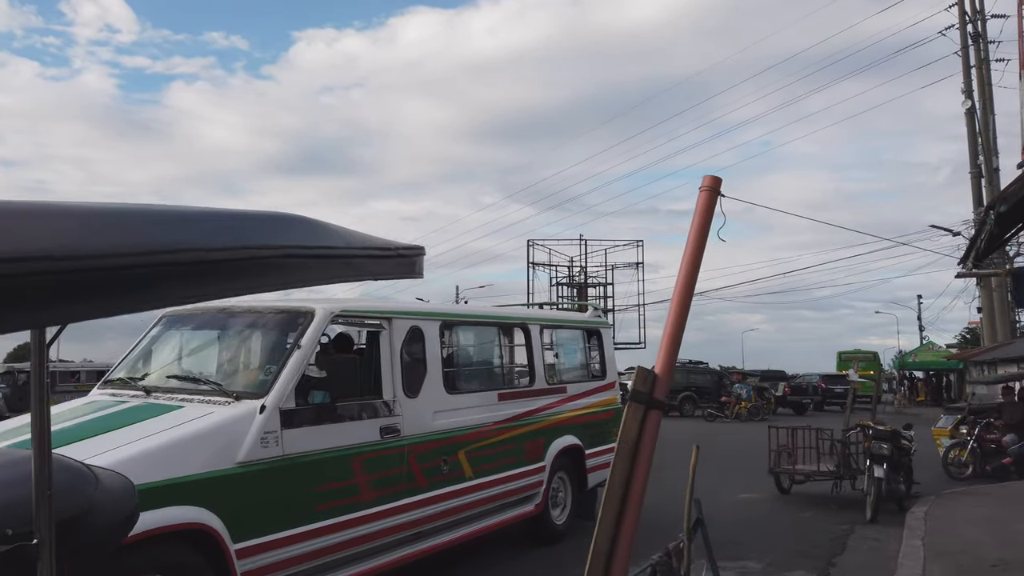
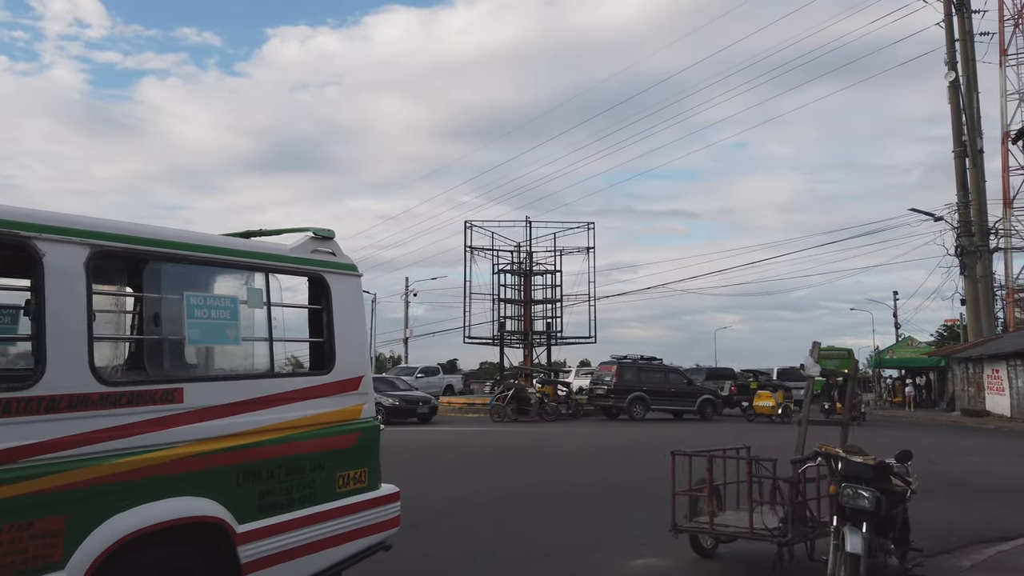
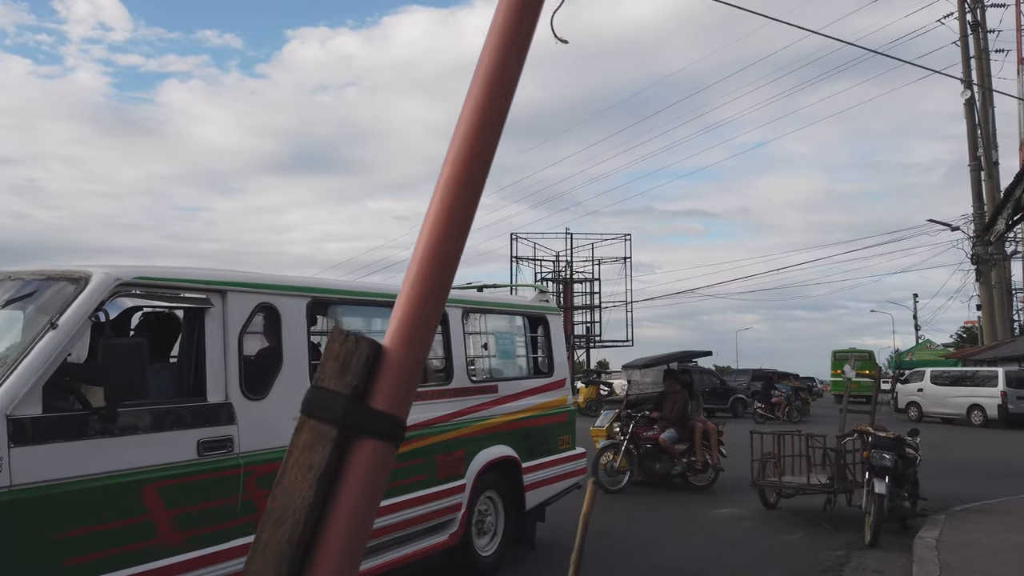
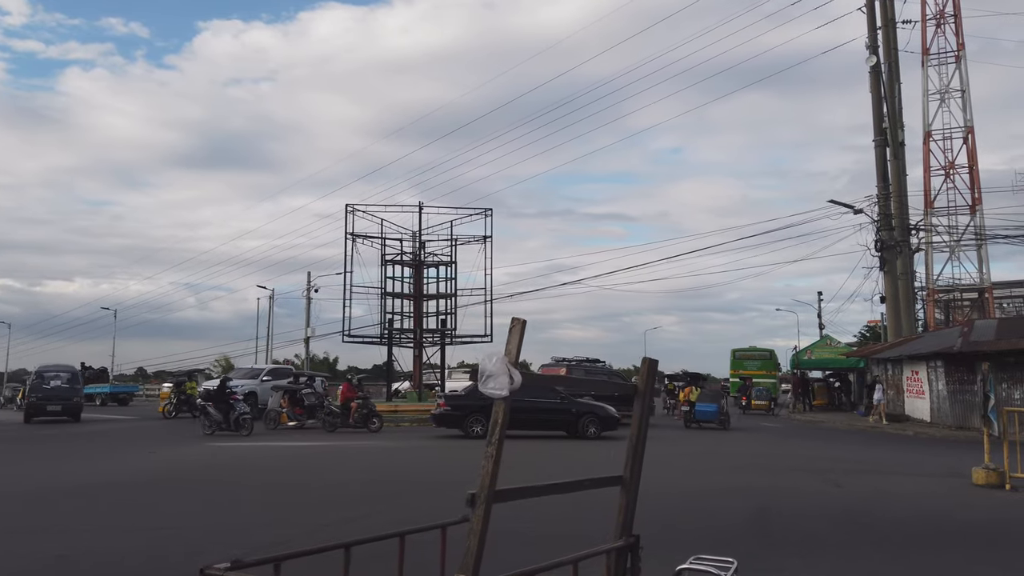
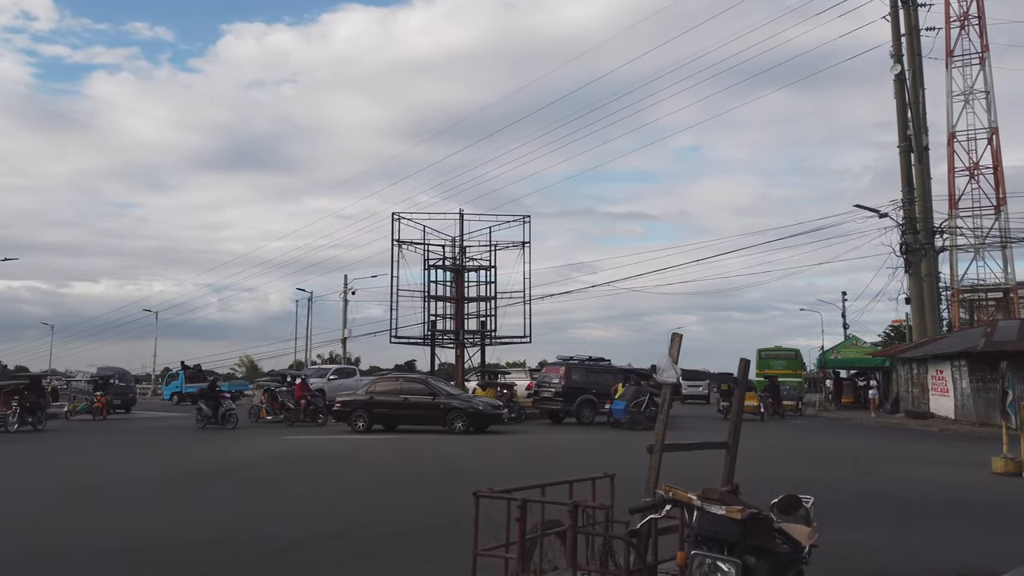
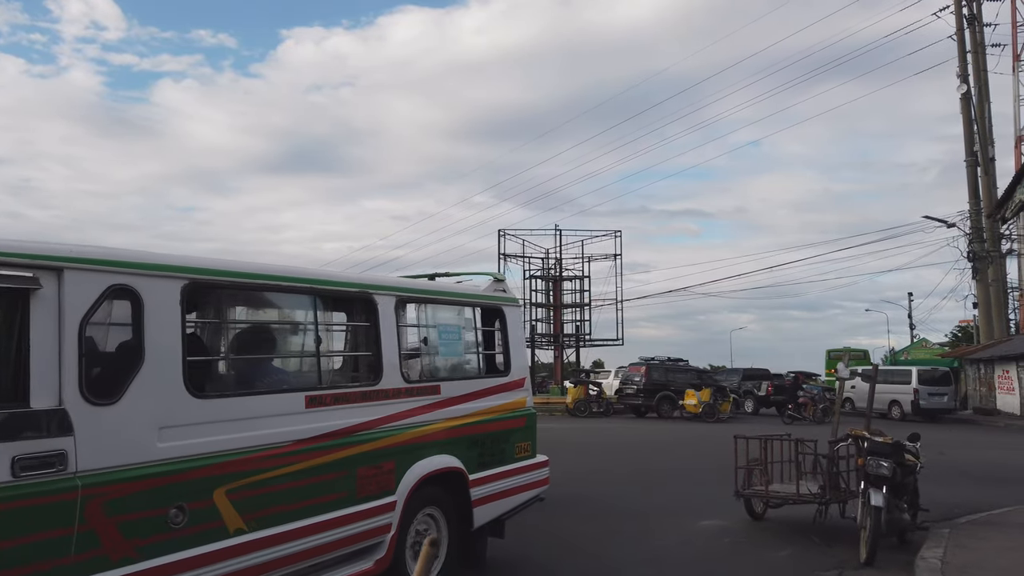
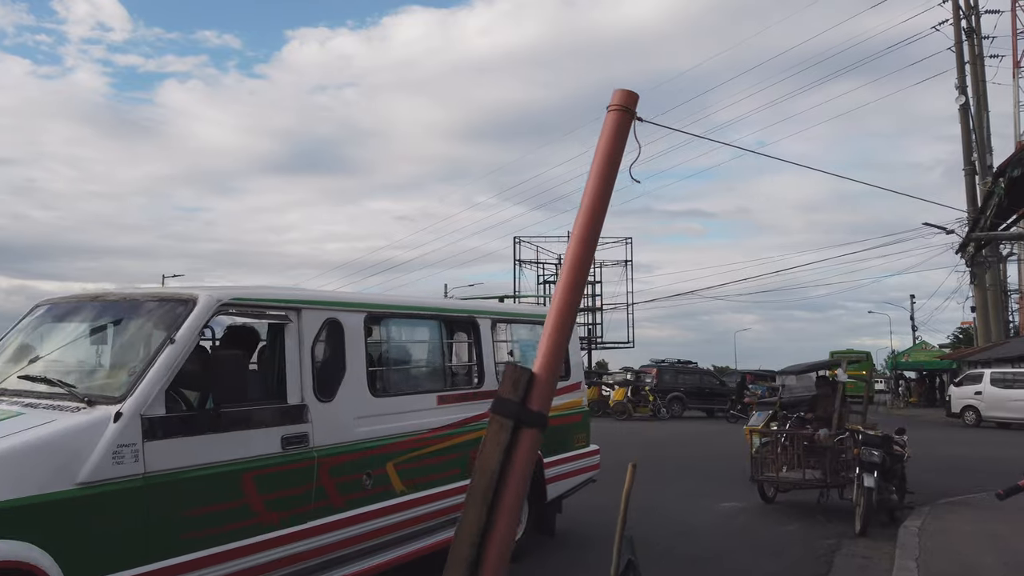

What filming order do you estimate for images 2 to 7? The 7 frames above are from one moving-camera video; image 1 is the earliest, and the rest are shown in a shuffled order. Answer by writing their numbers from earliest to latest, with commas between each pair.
7, 3, 6, 2, 5, 4
